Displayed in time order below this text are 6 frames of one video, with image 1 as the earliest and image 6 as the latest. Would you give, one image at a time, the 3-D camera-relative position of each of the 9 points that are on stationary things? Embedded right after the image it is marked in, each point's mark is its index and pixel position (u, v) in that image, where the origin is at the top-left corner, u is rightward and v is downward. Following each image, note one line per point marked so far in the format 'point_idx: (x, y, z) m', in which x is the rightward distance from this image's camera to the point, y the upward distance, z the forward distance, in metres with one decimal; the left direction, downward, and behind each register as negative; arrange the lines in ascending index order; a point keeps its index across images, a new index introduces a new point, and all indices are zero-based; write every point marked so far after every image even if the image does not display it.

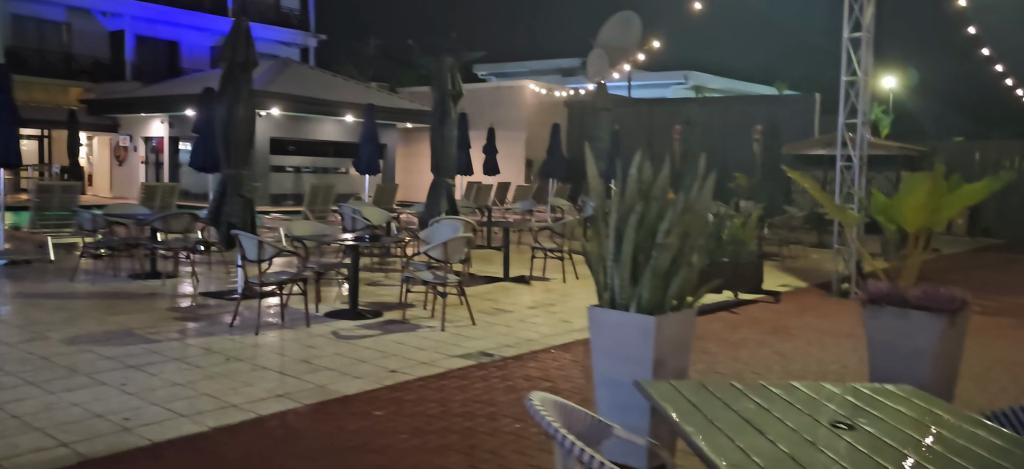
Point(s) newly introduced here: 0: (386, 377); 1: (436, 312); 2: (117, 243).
0: (-0.6, -0.7, +4.0) m
1: (-0.5, -0.5, +5.8) m
2: (-3.5, -0.1, +7.7) m
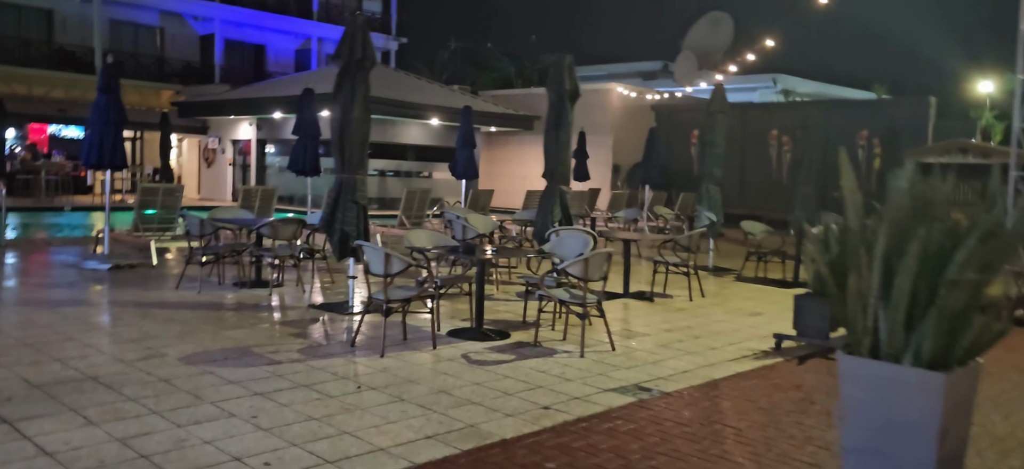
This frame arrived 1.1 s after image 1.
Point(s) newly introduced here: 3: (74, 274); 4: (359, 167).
0: (+0.1, -0.7, +3.6) m
1: (+0.4, -0.6, +5.3) m
2: (-2.5, -0.1, +7.4) m
3: (-4.3, -0.4, +8.5) m
4: (-1.1, +0.5, +6.3) m
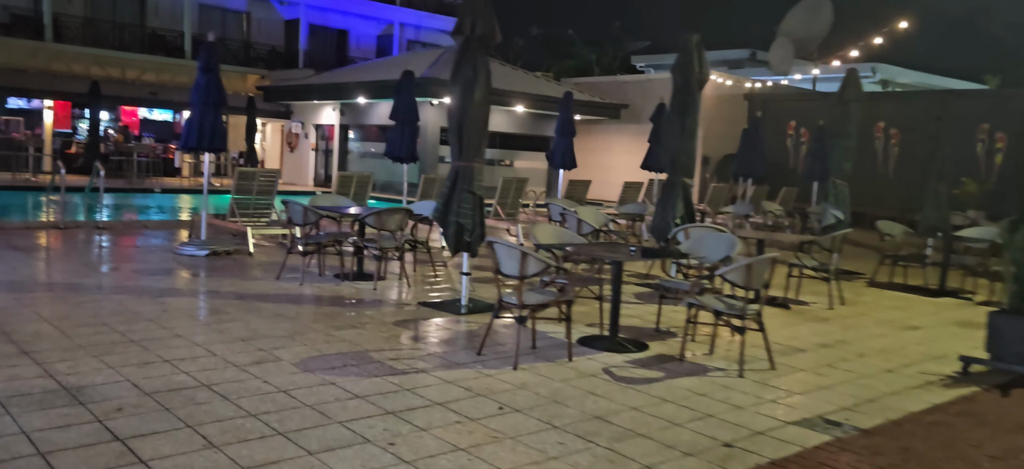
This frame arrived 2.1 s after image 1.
0: (+0.7, -0.8, +3.0) m
1: (+1.1, -0.6, +4.8) m
2: (-1.5, 0.0, +7.0) m
3: (-3.3, -0.3, +8.3) m
4: (-0.2, +0.5, +5.8) m
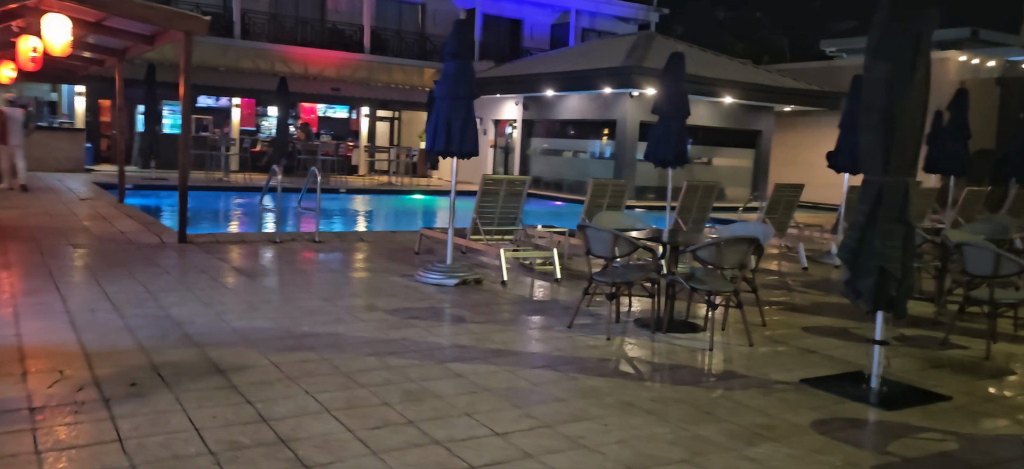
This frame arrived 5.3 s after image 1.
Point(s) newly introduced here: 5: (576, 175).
0: (+2.3, -1.0, +1.0) m
1: (+2.9, -0.9, +2.7) m
2: (+0.7, -0.3, +5.4) m
3: (-0.8, -0.5, +6.9) m
4: (+1.8, +0.3, +4.0) m
5: (+1.3, +1.3, +18.5) m
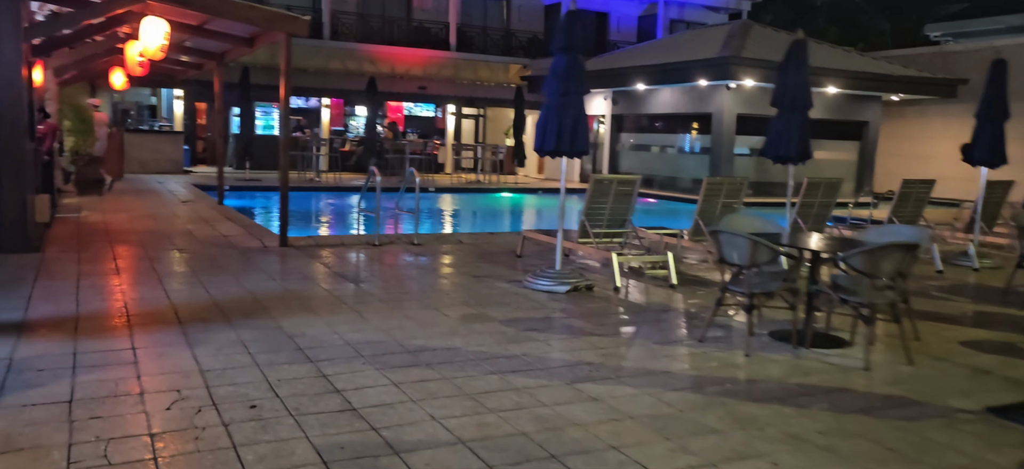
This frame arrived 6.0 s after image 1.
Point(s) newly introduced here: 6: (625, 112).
0: (+2.6, -1.1, +0.4) m
1: (+3.4, -0.9, +2.0) m
2: (+1.5, -0.3, +4.9) m
3: (+0.1, -0.5, +6.6) m
4: (+2.4, +0.3, +3.4) m
5: (+3.3, +1.3, +17.9) m
6: (+2.6, +2.7, +18.8) m
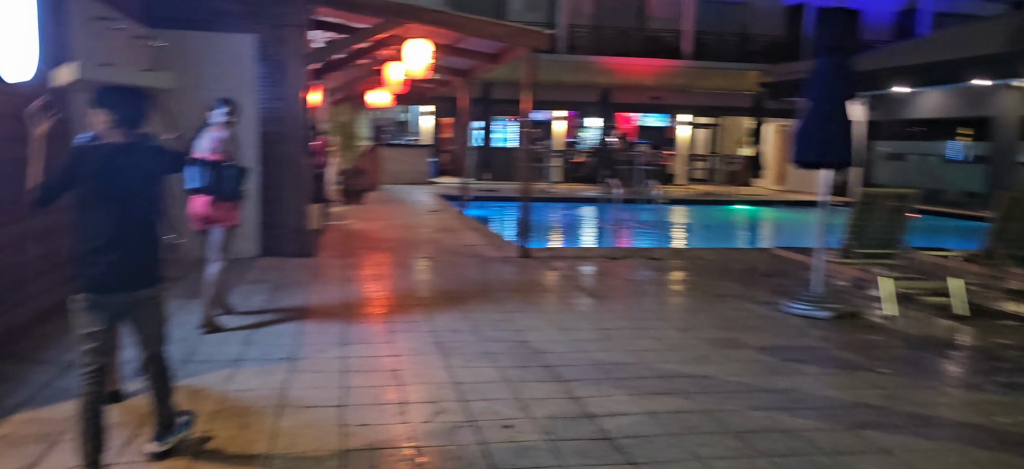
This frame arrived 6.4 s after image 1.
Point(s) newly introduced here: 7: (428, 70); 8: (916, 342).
0: (+2.8, -1.2, -0.5) m
1: (+3.9, -1.1, +0.8) m
2: (+2.8, -0.4, +4.1) m
3: (+1.9, -0.6, +6.1) m
4: (+3.3, +0.1, +2.4) m
5: (+7.9, +1.0, +16.2) m
6: (+7.5, +2.3, +17.3) m
7: (-0.9, +1.7, +8.9) m
8: (+2.6, -0.7, +5.6) m
